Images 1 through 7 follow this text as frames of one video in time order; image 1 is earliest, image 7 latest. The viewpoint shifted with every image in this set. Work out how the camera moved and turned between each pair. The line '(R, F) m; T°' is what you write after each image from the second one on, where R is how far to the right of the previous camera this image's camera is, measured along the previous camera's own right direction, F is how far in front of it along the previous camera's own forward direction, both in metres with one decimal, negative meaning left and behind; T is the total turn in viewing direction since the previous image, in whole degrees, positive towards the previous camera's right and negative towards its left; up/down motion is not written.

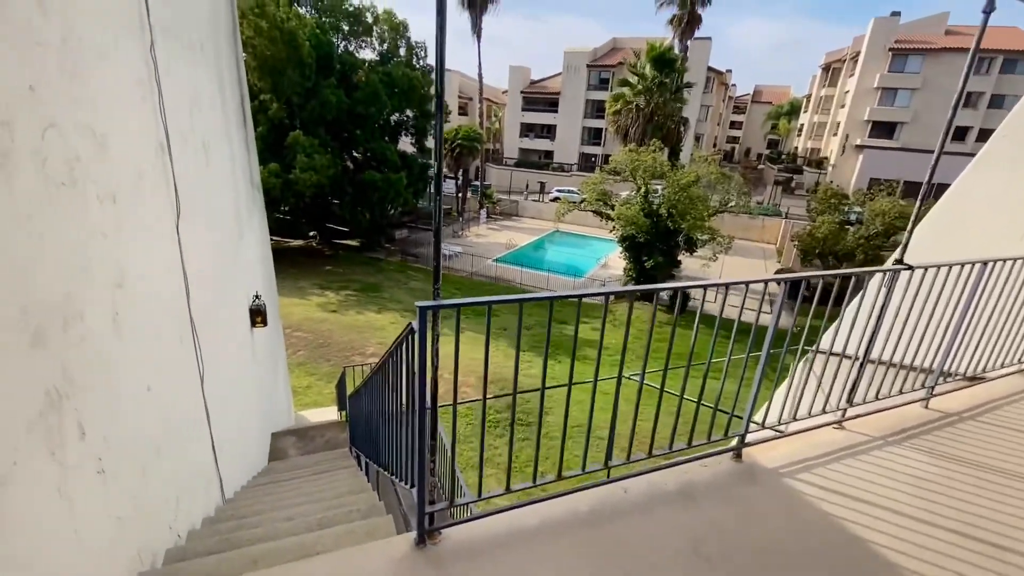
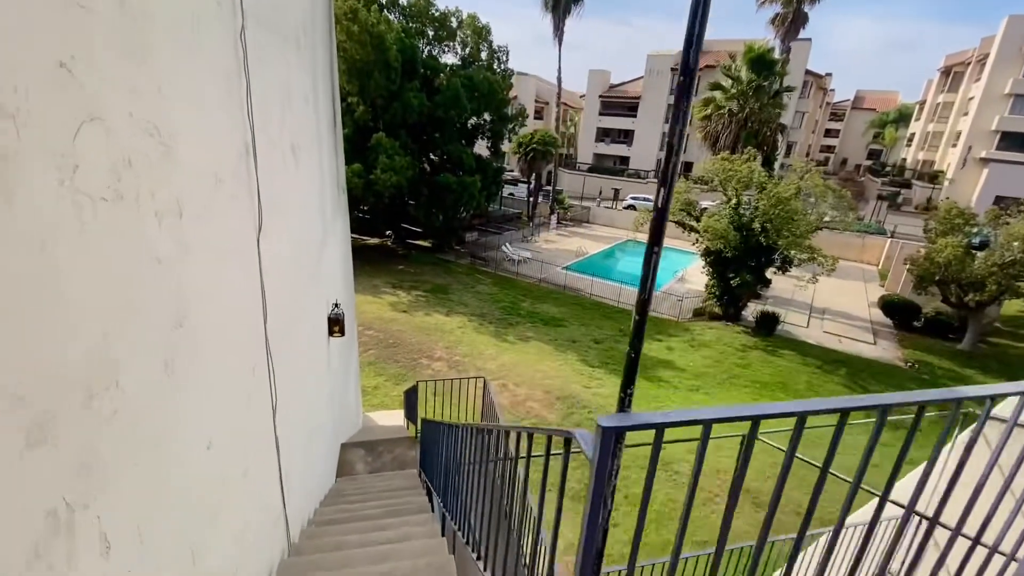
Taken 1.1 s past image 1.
(-0.2, +0.4) m; -8°
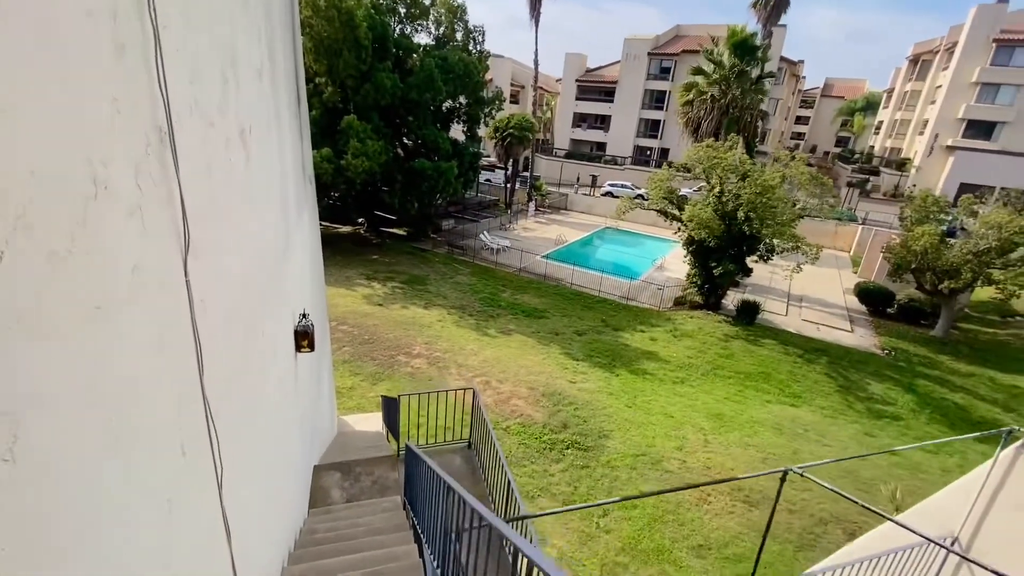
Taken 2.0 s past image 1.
(-0.1, +0.4) m; +3°
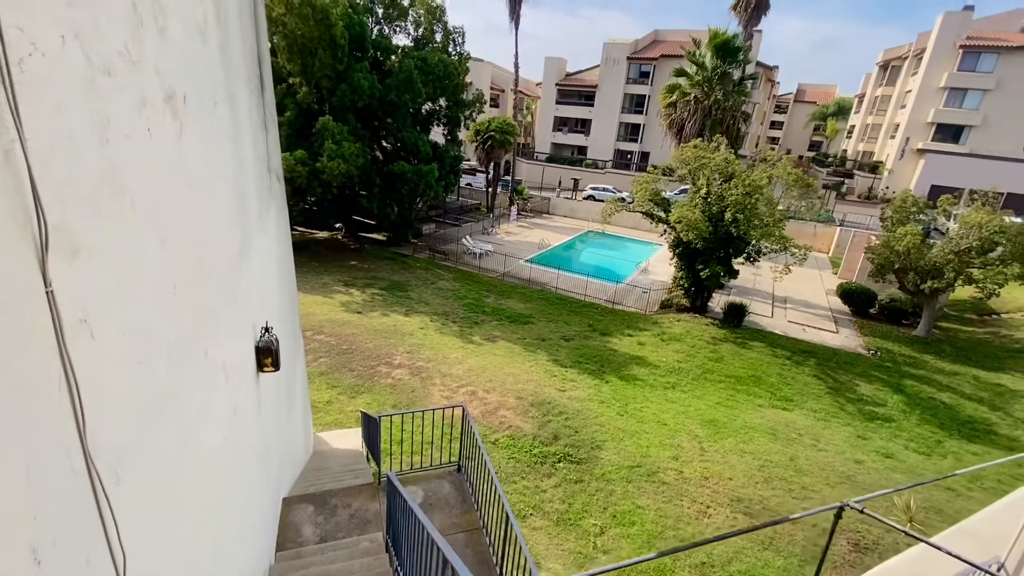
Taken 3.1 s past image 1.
(-0.1, +0.4) m; +2°
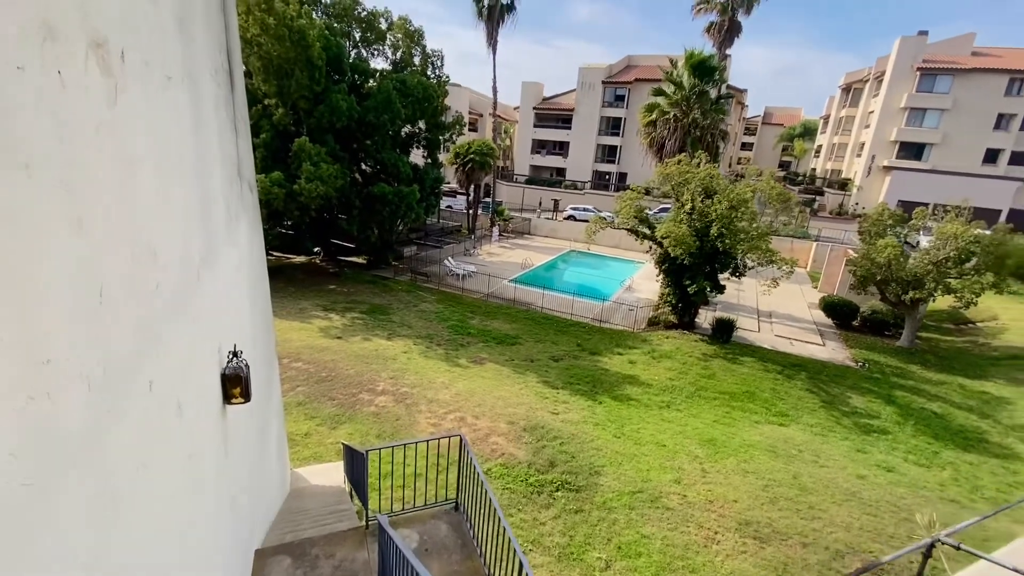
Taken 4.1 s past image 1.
(-0.1, +0.3) m; +2°
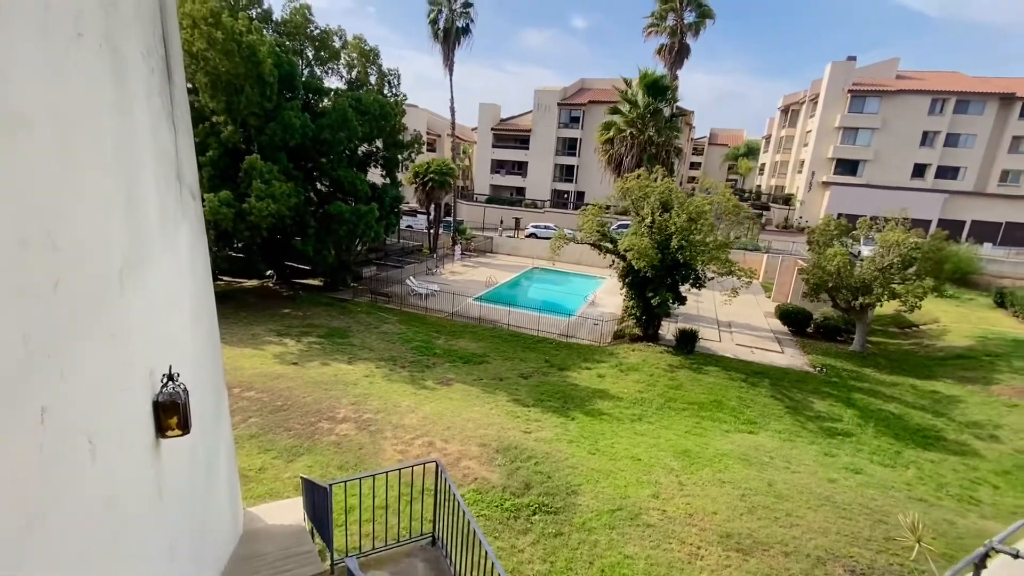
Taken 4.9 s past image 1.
(-0.1, +0.2) m; +5°
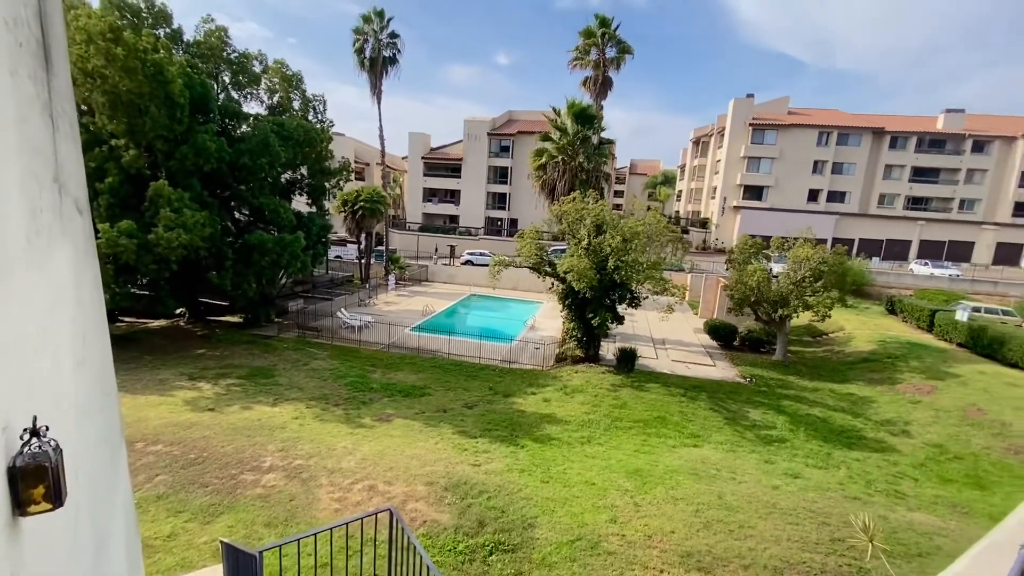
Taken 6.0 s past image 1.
(-0.1, +0.3) m; +8°
